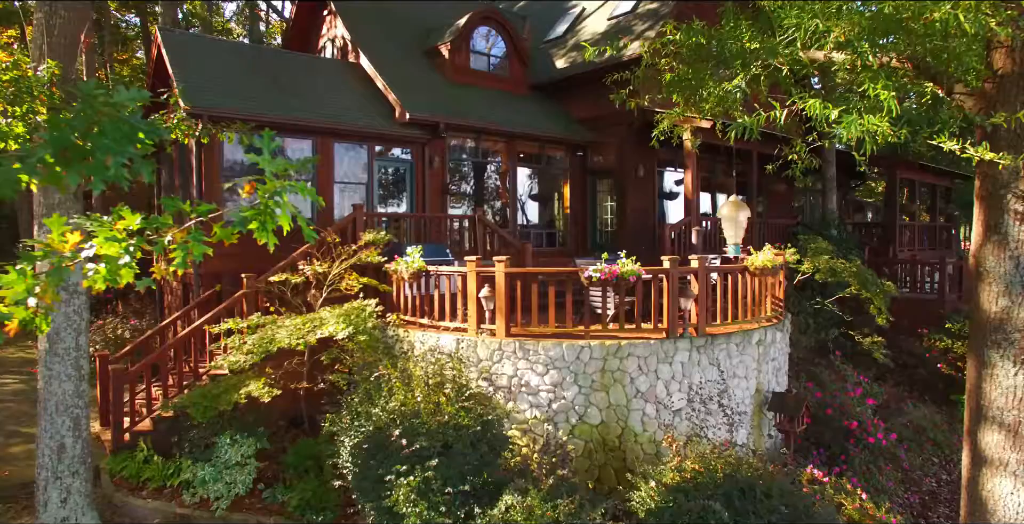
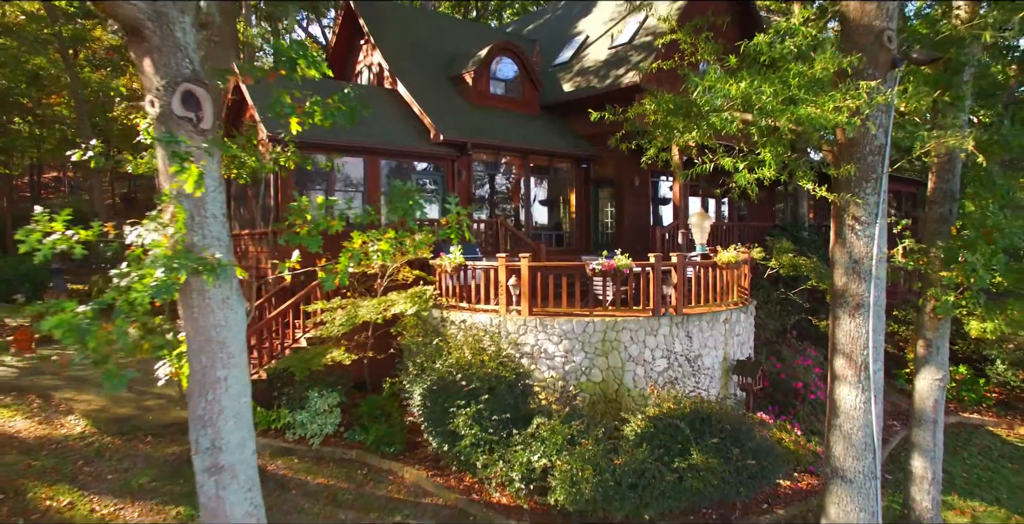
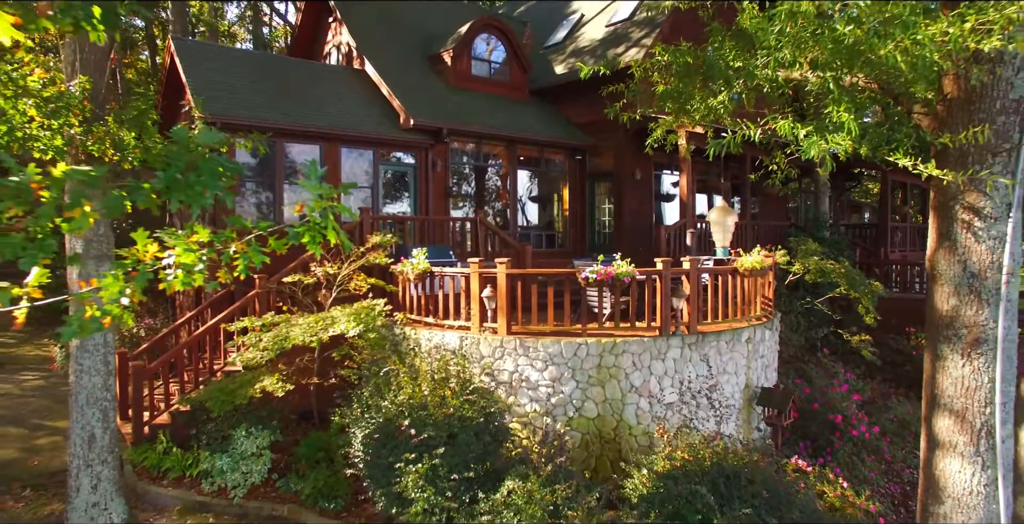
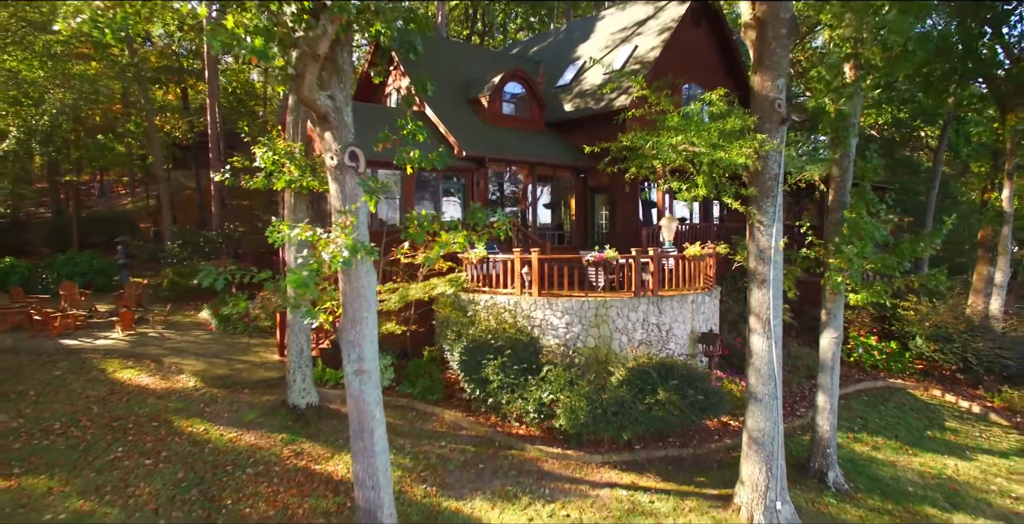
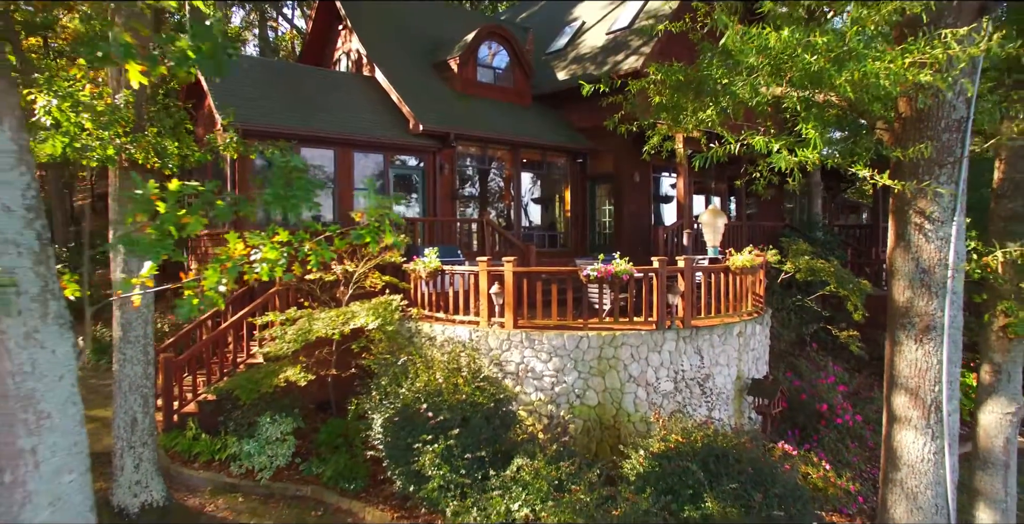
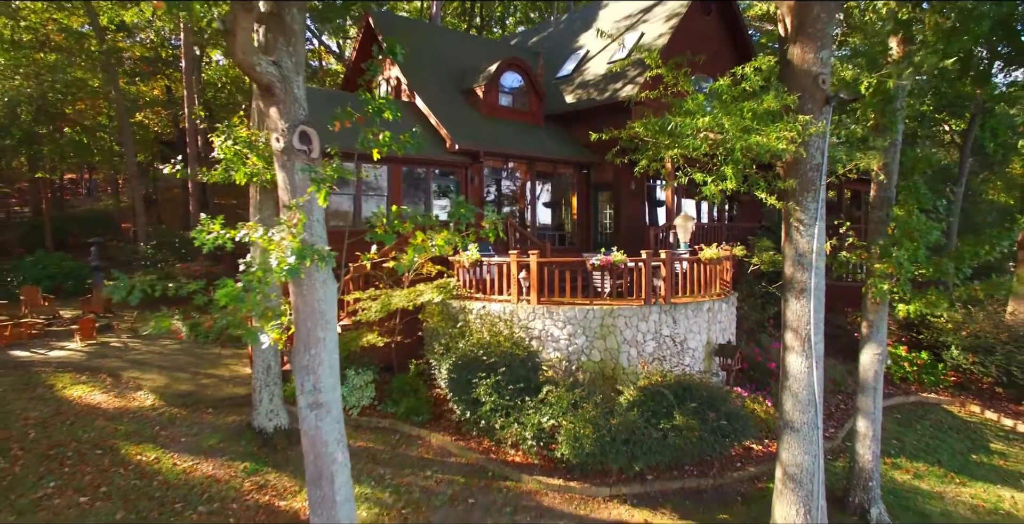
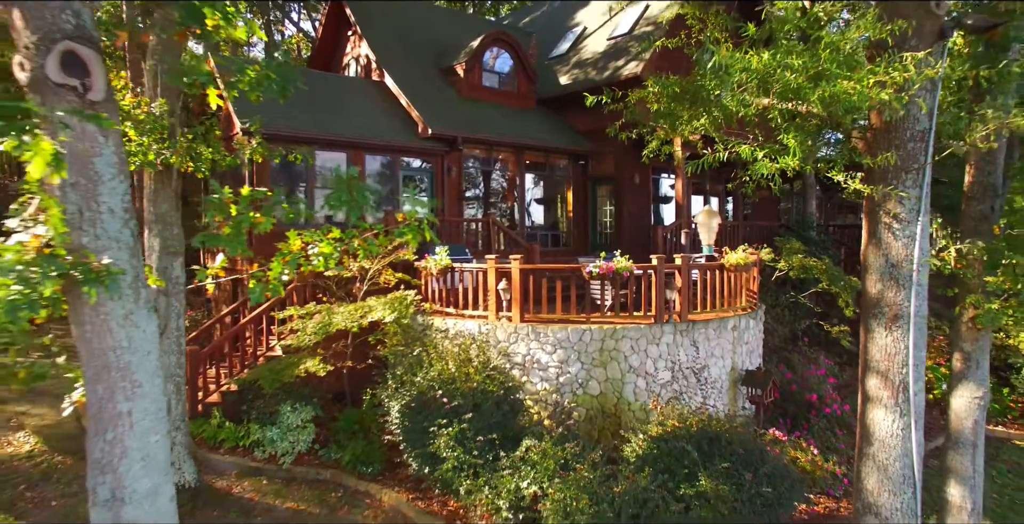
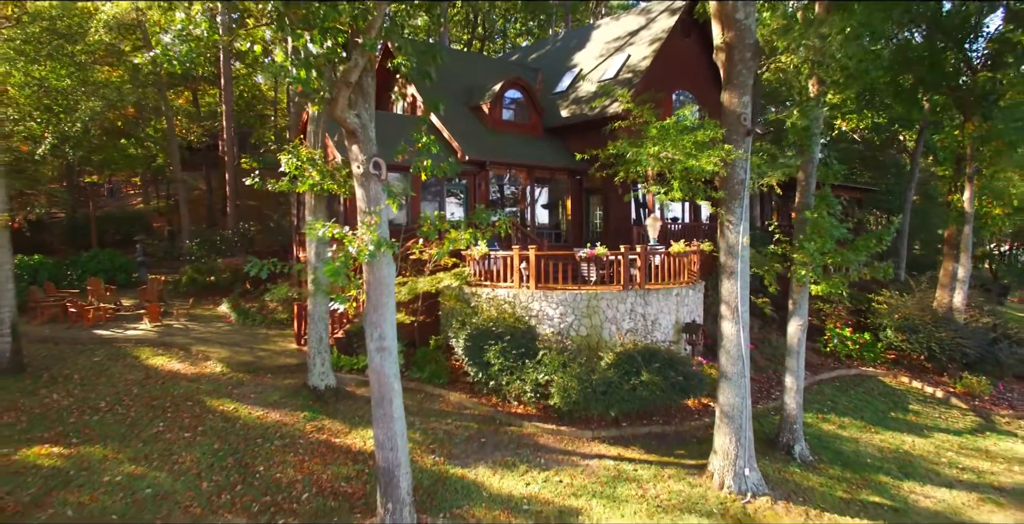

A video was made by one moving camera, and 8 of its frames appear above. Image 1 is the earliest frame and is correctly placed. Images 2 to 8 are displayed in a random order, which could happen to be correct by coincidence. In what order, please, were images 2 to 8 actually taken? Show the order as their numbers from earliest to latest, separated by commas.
3, 5, 7, 2, 6, 4, 8
